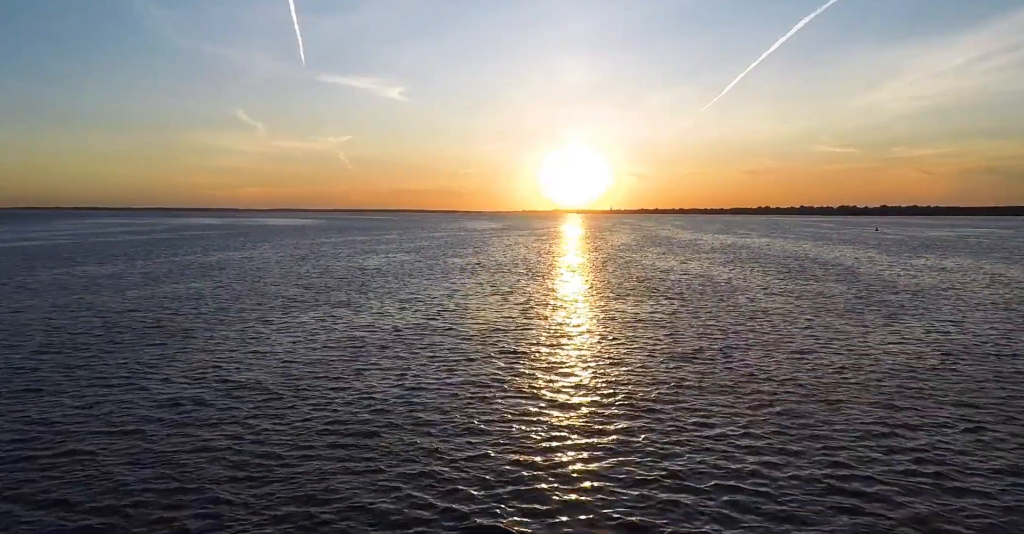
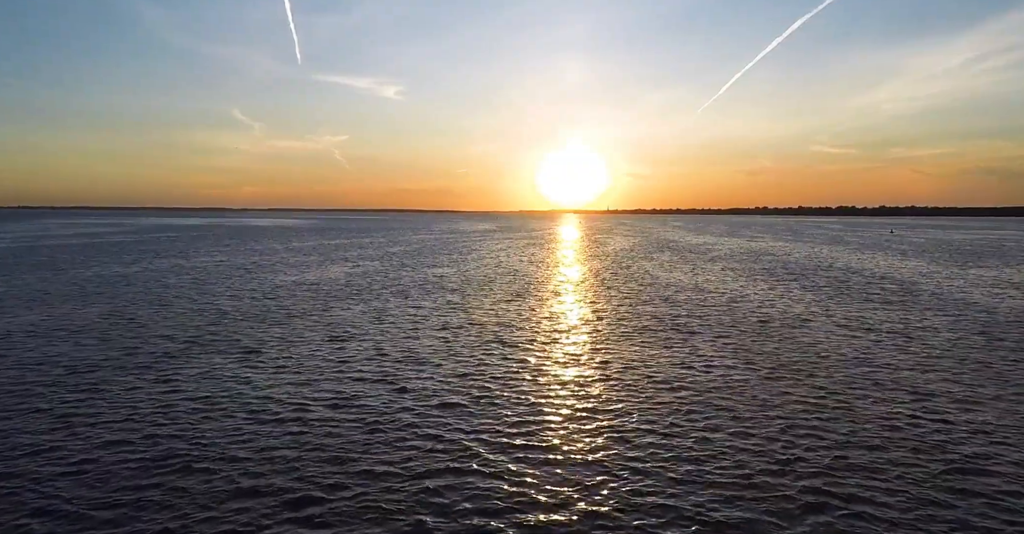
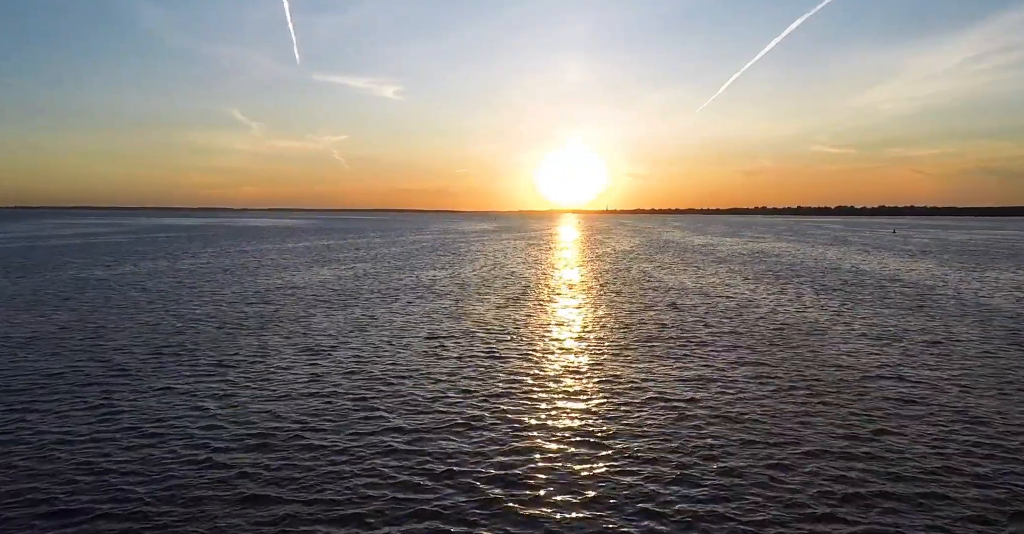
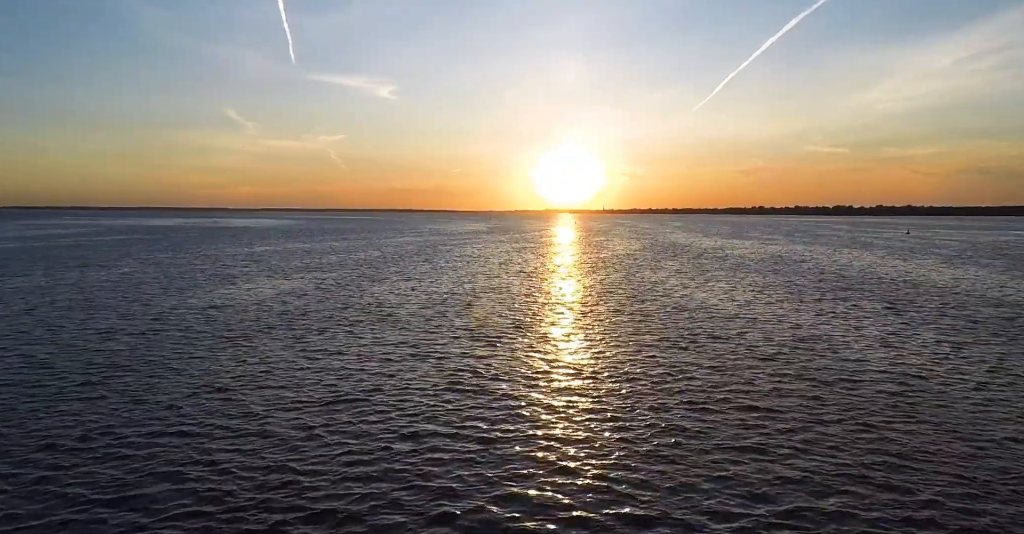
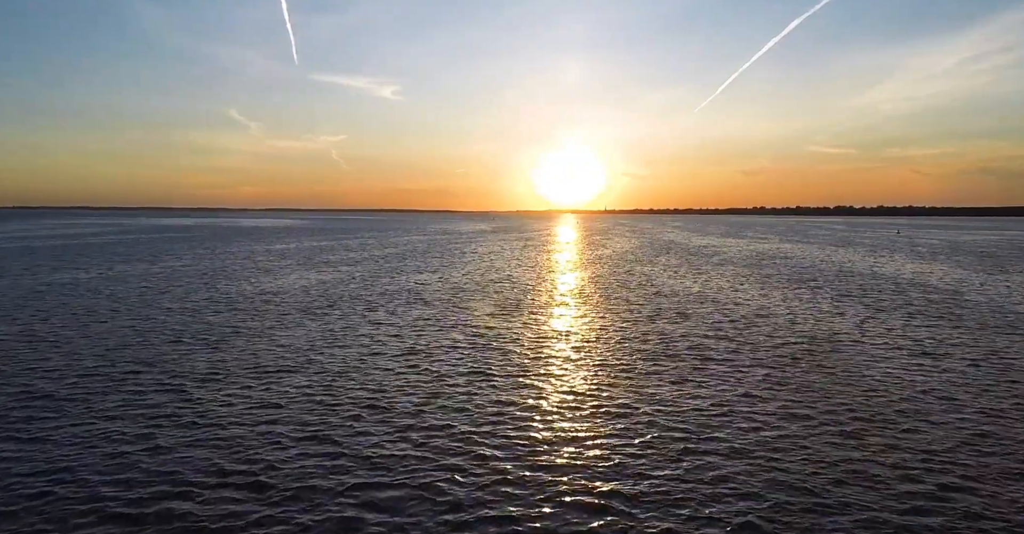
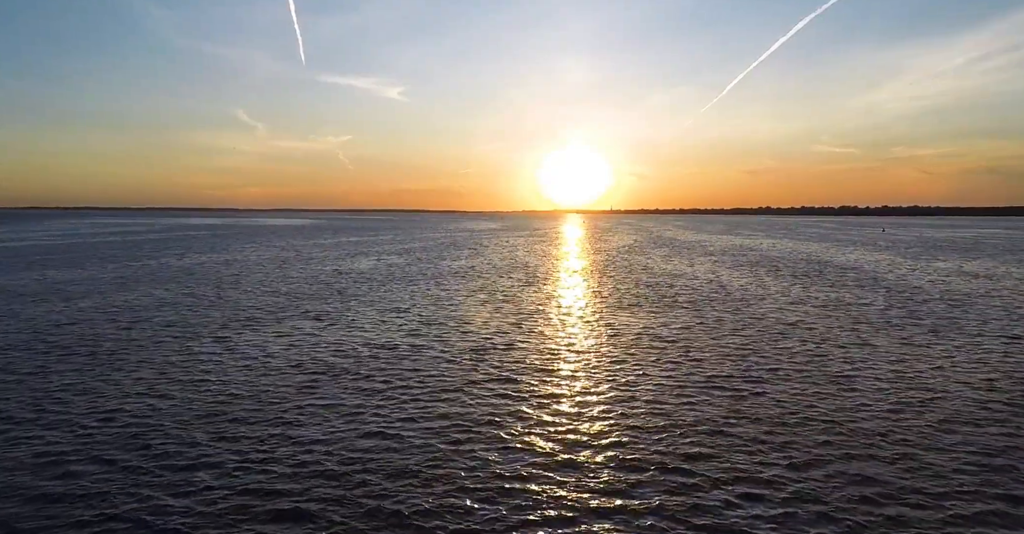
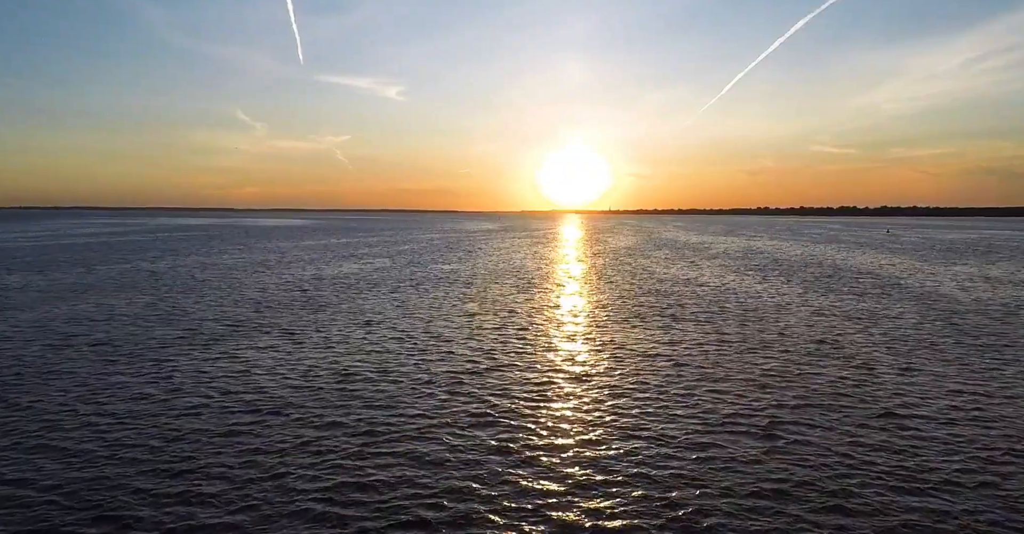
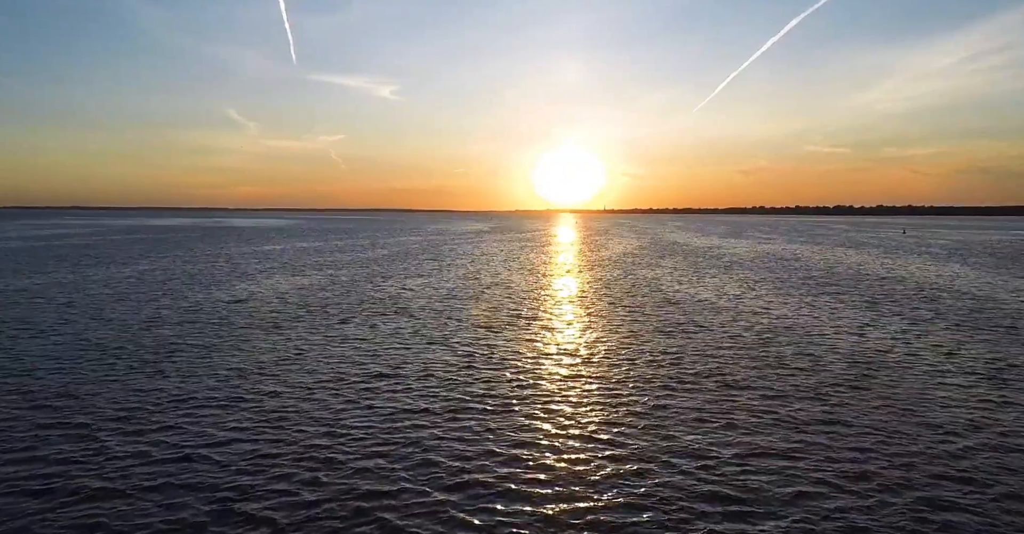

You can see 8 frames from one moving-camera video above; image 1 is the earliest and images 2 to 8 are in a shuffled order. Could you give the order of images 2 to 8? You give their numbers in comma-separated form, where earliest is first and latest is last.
6, 7, 2, 3, 5, 8, 4
